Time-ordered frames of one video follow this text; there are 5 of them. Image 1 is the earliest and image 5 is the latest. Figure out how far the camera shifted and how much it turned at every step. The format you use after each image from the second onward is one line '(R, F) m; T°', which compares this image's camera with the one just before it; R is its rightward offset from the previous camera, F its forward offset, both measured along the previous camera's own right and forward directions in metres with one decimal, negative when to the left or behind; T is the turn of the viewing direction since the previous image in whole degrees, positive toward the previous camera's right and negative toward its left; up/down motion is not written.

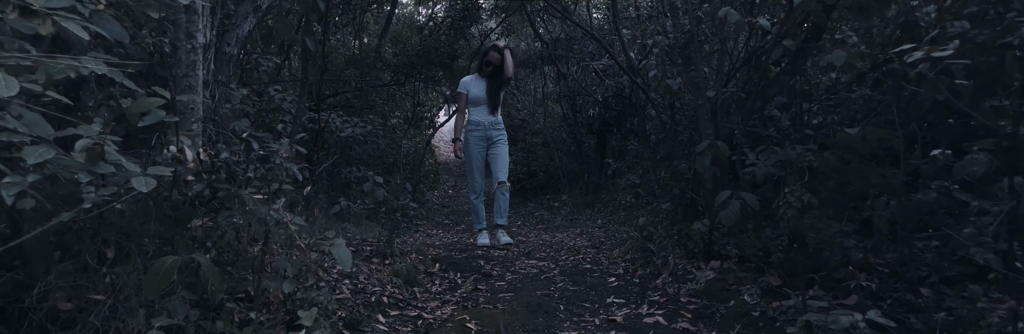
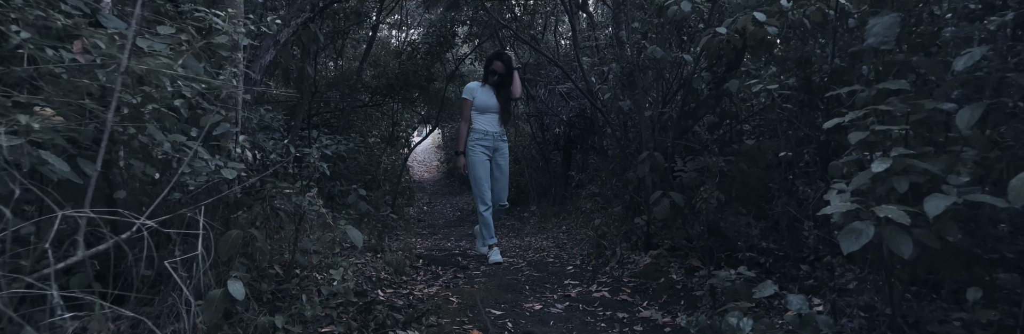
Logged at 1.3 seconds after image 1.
(0.0, -0.7) m; +3°
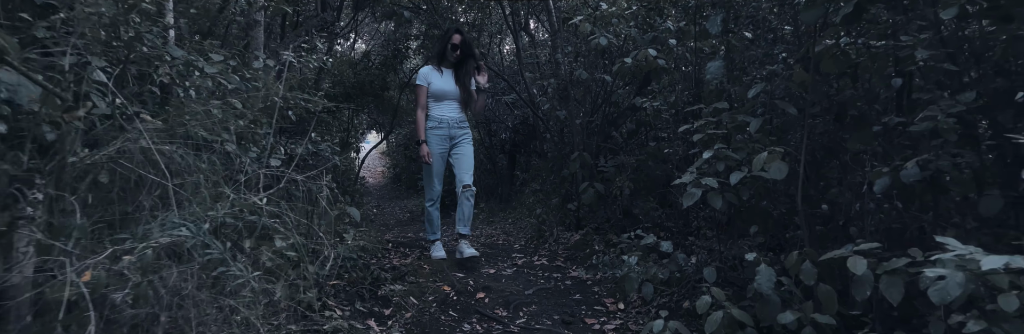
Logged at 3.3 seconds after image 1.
(-0.1, -1.0) m; +6°
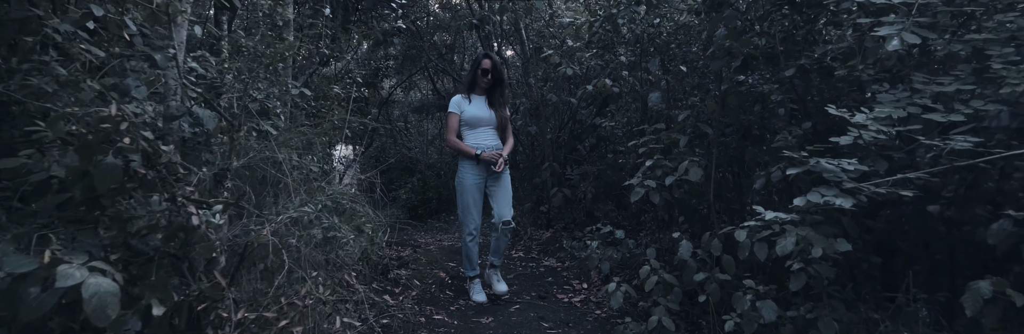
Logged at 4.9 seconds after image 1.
(-0.2, -0.9) m; +4°
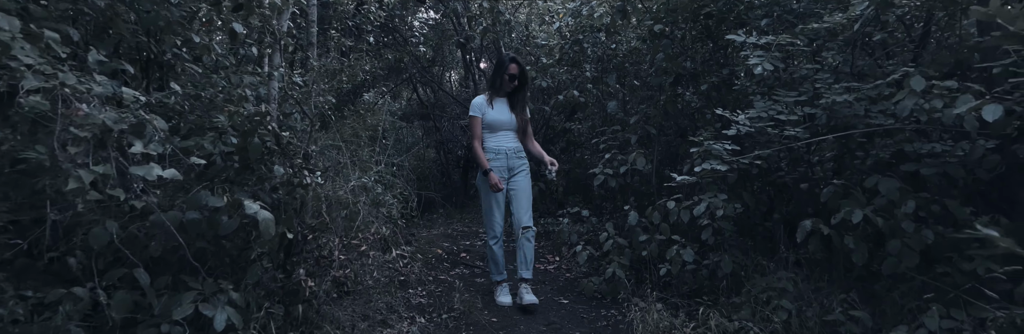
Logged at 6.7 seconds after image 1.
(-0.1, -1.0) m; +3°
